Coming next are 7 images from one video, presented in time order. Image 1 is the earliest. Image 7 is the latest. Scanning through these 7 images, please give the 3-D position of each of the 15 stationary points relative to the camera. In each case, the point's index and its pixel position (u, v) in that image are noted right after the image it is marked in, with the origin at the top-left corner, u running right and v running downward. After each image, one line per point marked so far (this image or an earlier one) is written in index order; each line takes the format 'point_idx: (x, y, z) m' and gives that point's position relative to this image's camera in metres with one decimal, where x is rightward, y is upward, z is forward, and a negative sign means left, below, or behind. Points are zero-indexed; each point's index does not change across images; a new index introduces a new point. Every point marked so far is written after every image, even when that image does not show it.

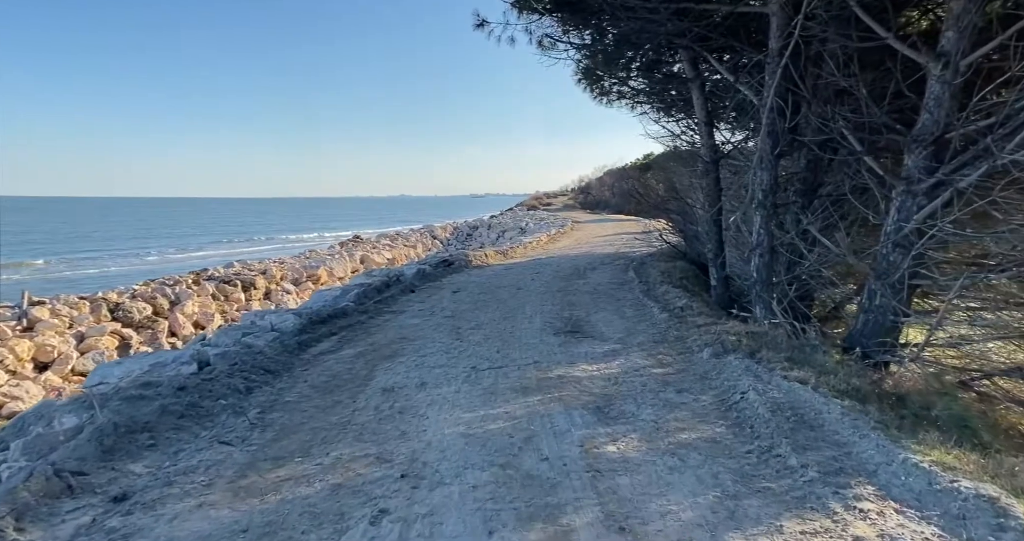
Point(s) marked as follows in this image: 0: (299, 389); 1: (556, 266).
0: (-1.8, -1.0, +4.9) m
1: (+1.0, +0.1, +13.3) m
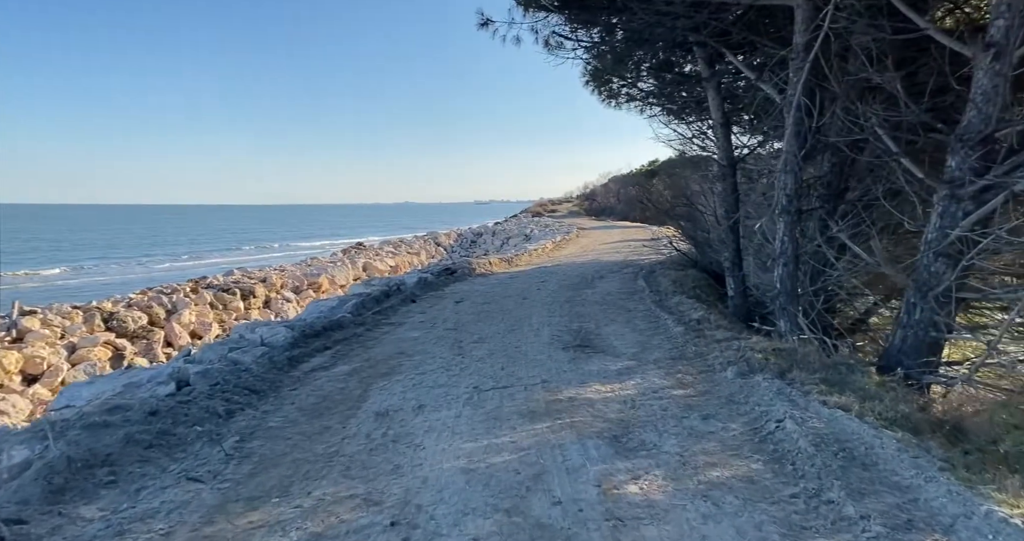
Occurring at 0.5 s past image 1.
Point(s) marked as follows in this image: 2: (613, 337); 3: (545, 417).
0: (-1.8, -1.1, +4.5) m
1: (+1.1, -0.1, +12.8) m
2: (+1.2, -0.8, +6.7) m
3: (+0.2, -1.0, +4.1) m
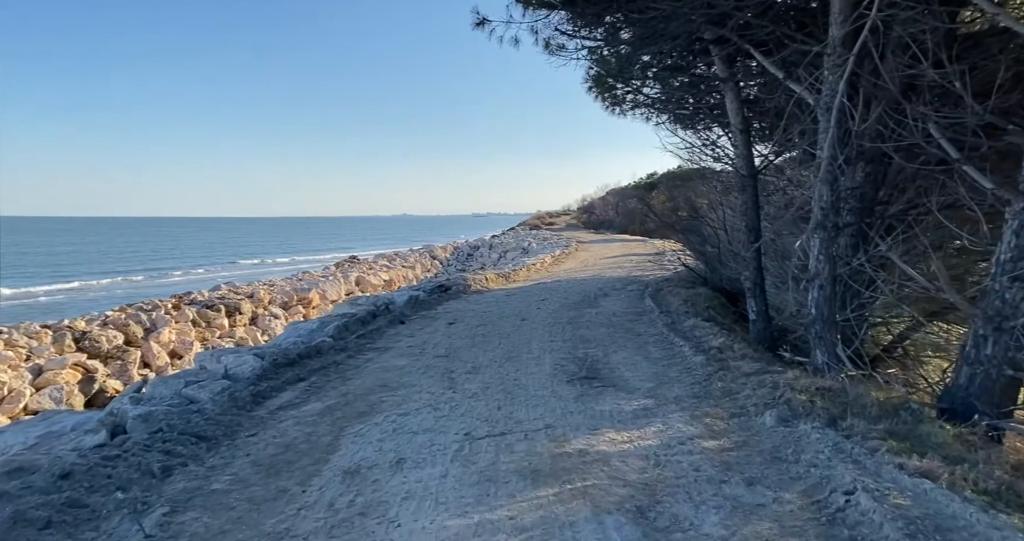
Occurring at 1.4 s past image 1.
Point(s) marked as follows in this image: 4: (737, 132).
0: (-1.8, -1.3, +3.7) m
1: (+1.1, -0.5, +12.1) m
2: (+1.2, -1.0, +5.9) m
3: (+0.2, -1.2, +3.3) m
4: (+2.7, +1.6, +6.7) m
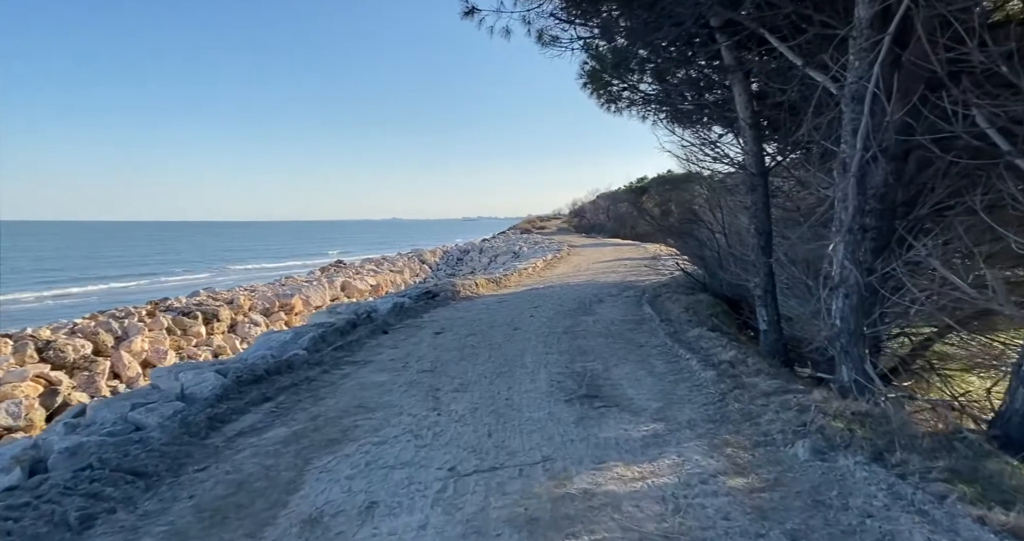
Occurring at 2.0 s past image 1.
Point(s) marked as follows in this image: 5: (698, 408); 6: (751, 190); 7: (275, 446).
0: (-1.8, -1.3, +3.1) m
1: (+0.9, -0.6, +11.6) m
2: (+1.1, -1.1, +5.4) m
3: (+0.2, -1.3, +2.7) m
4: (+2.6, +1.6, +6.2) m
5: (+1.5, -1.1, +4.5) m
6: (+2.6, +0.9, +6.3) m
7: (-1.7, -1.3, +4.2) m
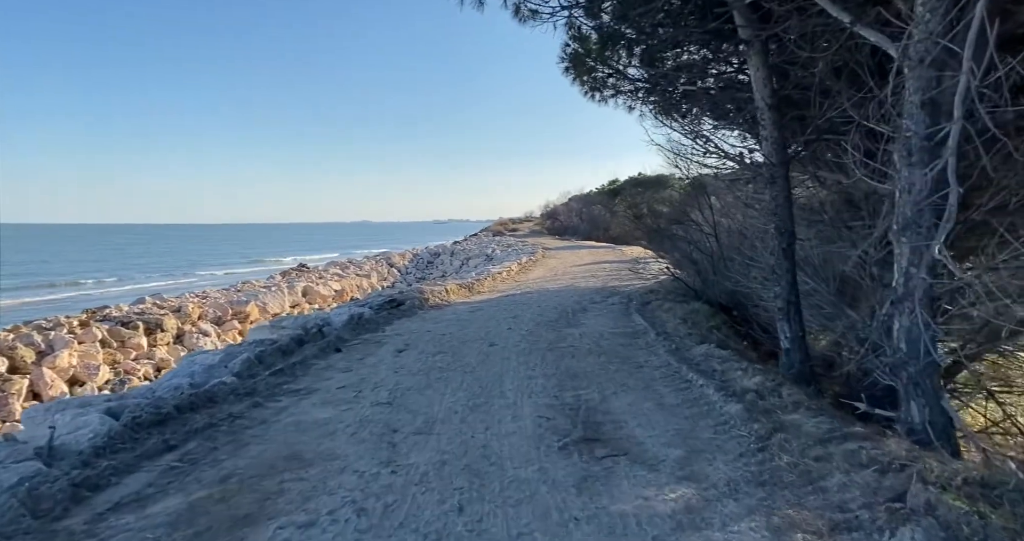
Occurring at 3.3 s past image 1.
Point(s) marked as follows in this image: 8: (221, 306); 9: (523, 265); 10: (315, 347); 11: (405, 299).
0: (-1.9, -1.4, +1.9) m
1: (+0.4, -0.7, +10.5) m
2: (+0.9, -1.1, +4.3) m
3: (+0.1, -1.3, +1.6) m
4: (+2.3, +1.5, +5.2) m
5: (+1.3, -1.1, +3.4) m
6: (+2.4, +0.8, +5.3) m
7: (-1.9, -1.4, +3.0) m
8: (-9.5, -1.1, +18.5) m
9: (+0.4, +0.2, +19.6) m
10: (-2.4, -0.9, +6.9) m
11: (-1.9, -0.5, +10.3) m
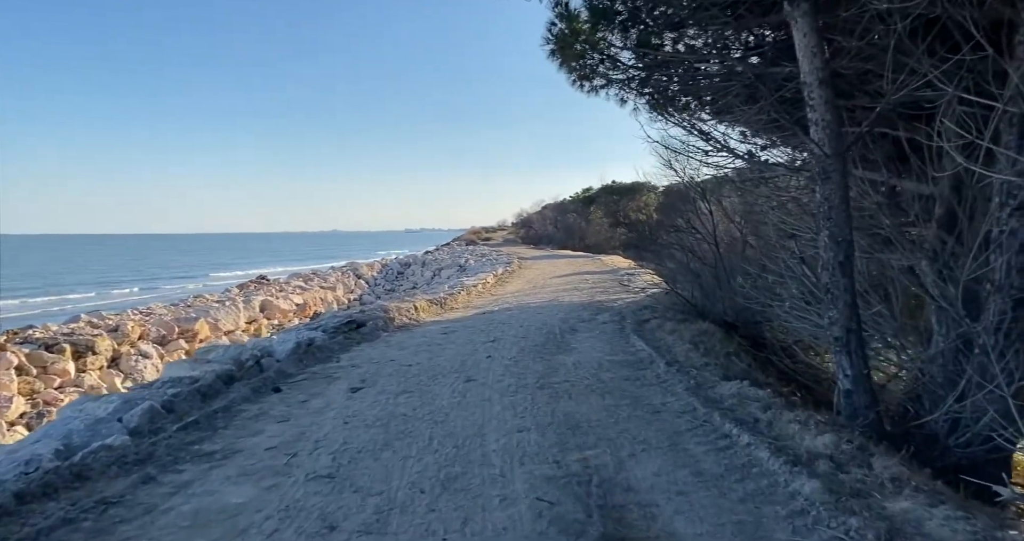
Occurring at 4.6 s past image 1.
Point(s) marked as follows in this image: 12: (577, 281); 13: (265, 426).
0: (-1.8, -1.5, +0.5) m
1: (+0.1, -0.9, +9.2) m
2: (+0.8, -1.3, +3.1) m
3: (+0.2, -1.4, +0.4) m
4: (+2.2, +1.3, +4.1) m
5: (+1.3, -1.3, +2.2) m
6: (+2.3, +0.7, +4.2) m
7: (-1.8, -1.5, +1.6) m
8: (-10.2, -1.6, +16.8) m
9: (-0.4, -0.2, +18.4) m
10: (-2.6, -1.1, +5.6) m
11: (-2.3, -0.8, +8.9) m
12: (+1.9, -0.3, +16.7) m
13: (-2.1, -1.3, +4.7) m
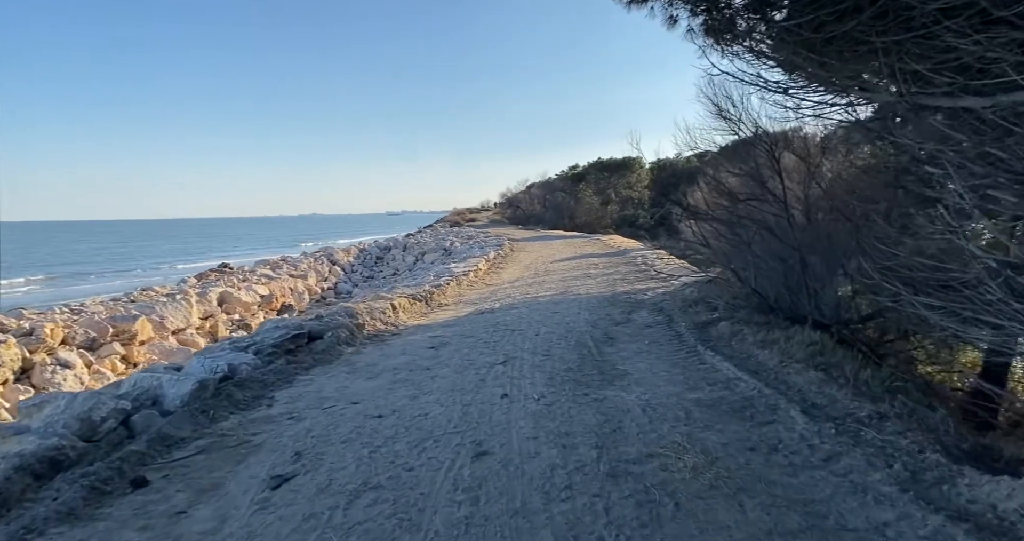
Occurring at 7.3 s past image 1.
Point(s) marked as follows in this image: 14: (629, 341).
0: (-1.4, -1.7, -2.0) m
1: (+0.2, -0.7, +6.8) m
2: (+1.2, -1.3, +0.7) m
3: (+0.6, -1.5, -2.1) m
4: (+2.5, +1.4, +1.7) m
5: (+1.7, -1.3, -0.2) m
6: (+2.6, +0.7, +1.8) m
7: (-1.5, -1.6, -0.9) m
8: (-10.3, -1.3, +14.0) m
9: (-0.5, +0.3, +15.9) m
10: (-2.3, -1.1, +3.0) m
11: (-2.1, -0.7, +6.4) m
12: (+1.8, +0.2, +14.3) m
13: (-1.8, -1.3, +2.2) m
14: (+1.3, -0.8, +6.2) m
